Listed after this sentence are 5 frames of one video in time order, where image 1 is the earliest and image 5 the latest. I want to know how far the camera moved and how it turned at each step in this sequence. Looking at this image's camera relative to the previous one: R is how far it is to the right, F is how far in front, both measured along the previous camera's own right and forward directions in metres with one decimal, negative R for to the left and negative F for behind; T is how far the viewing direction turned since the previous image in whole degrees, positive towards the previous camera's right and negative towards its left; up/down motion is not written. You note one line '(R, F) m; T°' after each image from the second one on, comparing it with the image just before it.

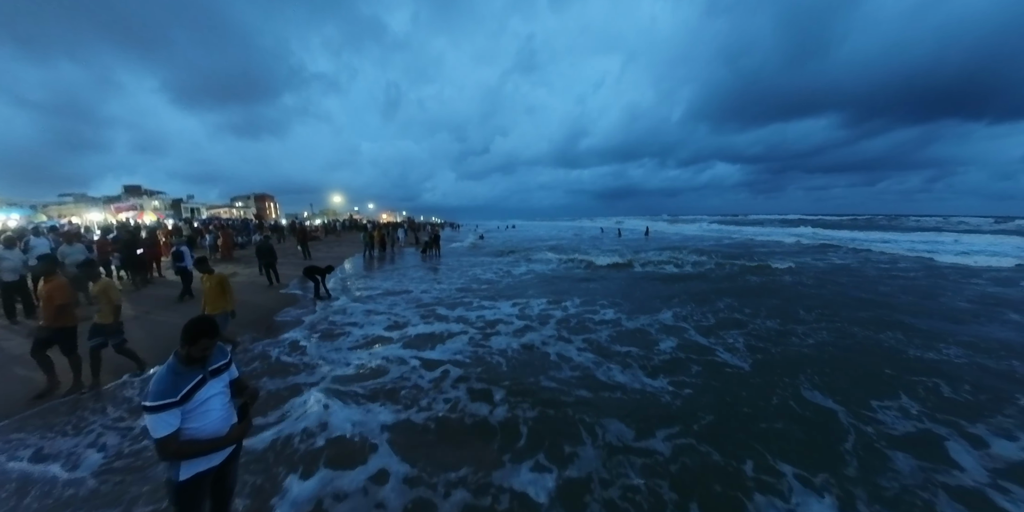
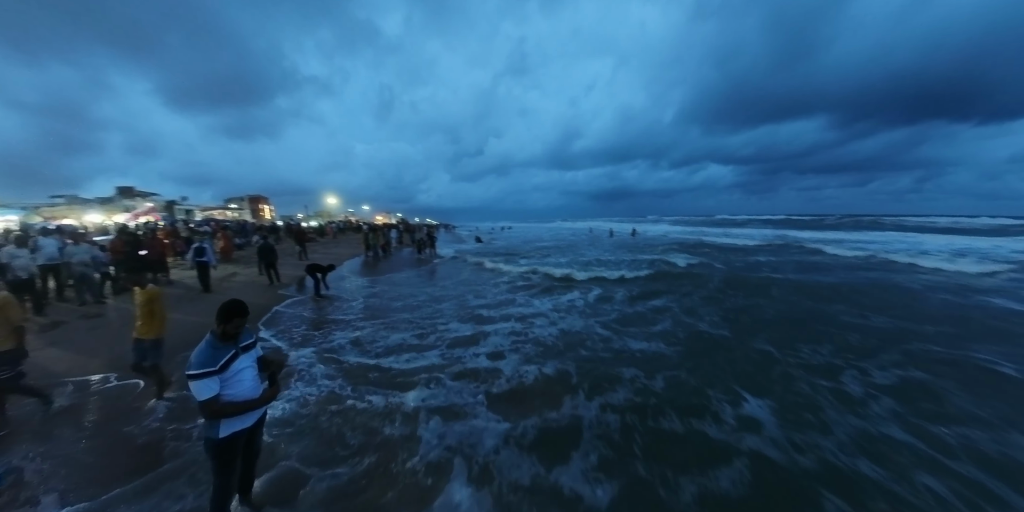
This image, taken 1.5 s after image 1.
(-0.1, -0.3) m; +1°
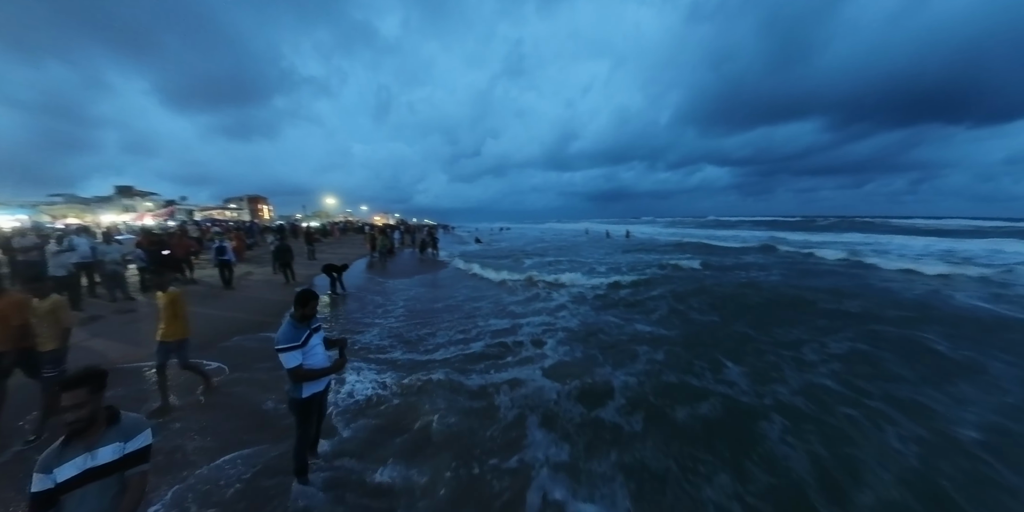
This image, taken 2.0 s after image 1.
(-0.8, -0.2) m; 0°
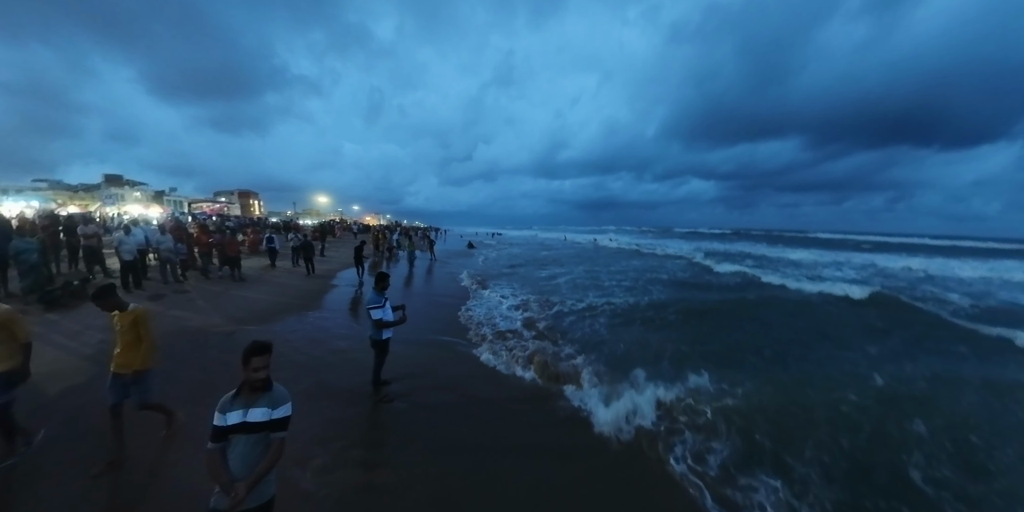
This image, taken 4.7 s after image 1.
(-1.2, -1.1) m; +2°
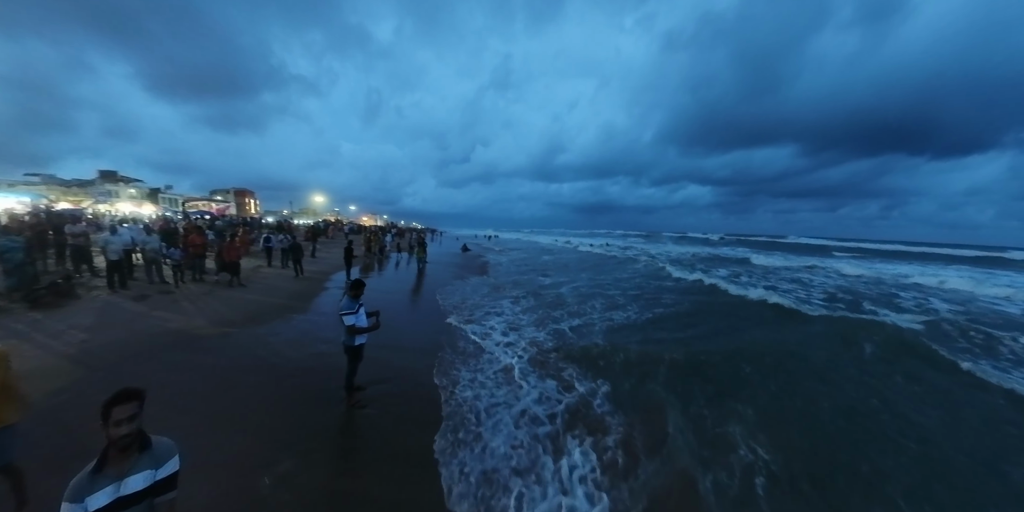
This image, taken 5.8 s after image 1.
(+0.5, -0.3) m; 0°
